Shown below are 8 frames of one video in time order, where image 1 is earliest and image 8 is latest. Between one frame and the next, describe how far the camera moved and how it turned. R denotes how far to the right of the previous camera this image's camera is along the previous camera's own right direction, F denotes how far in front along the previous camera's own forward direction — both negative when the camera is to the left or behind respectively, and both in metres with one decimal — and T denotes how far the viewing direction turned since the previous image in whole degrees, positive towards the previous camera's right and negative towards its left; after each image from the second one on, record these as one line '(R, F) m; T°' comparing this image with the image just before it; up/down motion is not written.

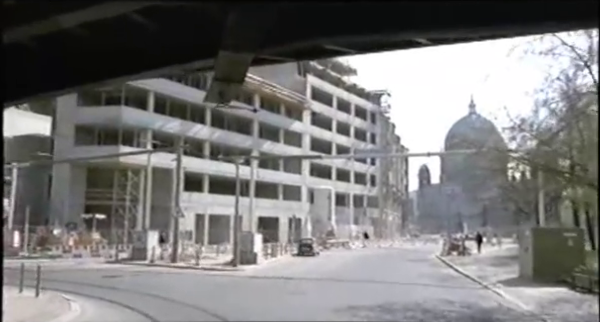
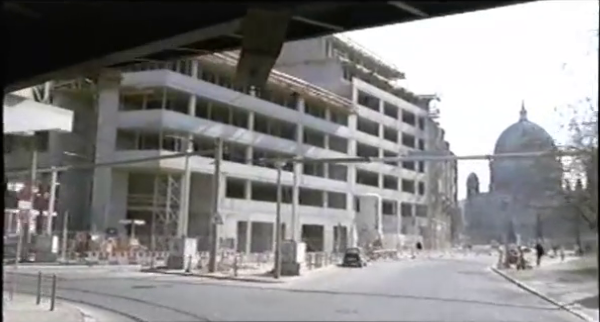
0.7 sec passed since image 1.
(0.0, +1.5) m; -4°
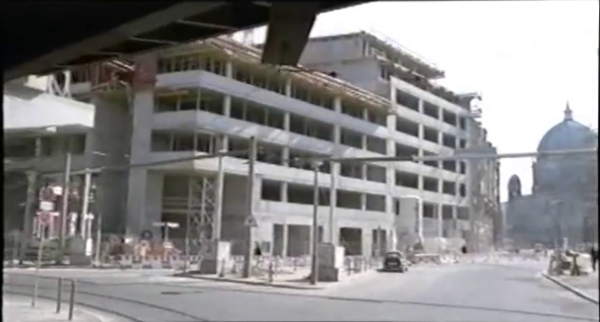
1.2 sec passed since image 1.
(0.0, +1.0) m; -3°
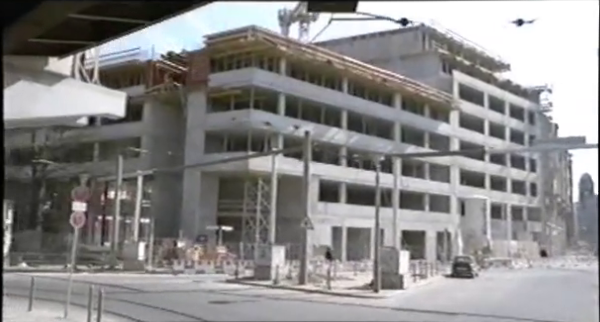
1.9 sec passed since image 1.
(0.0, +1.6) m; -5°
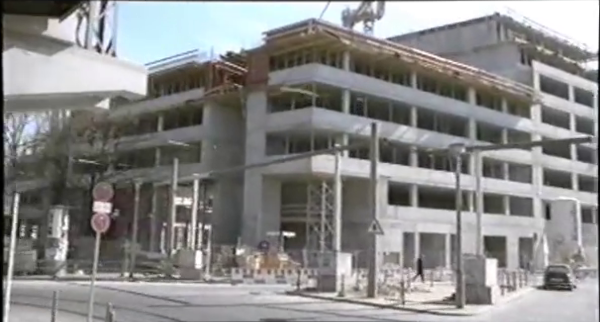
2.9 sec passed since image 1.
(0.0, +2.2) m; -6°
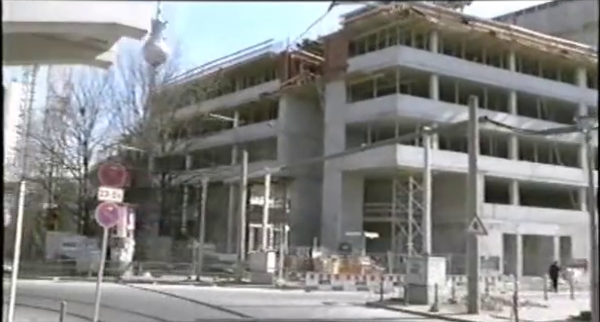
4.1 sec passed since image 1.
(+0.1, +2.8) m; -8°
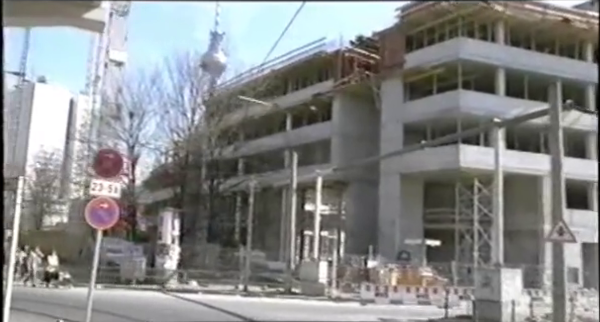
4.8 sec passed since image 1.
(+0.1, +1.7) m; -5°
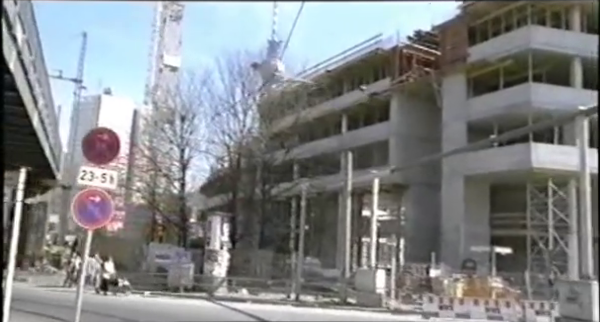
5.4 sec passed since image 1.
(+0.1, +1.4) m; -5°
